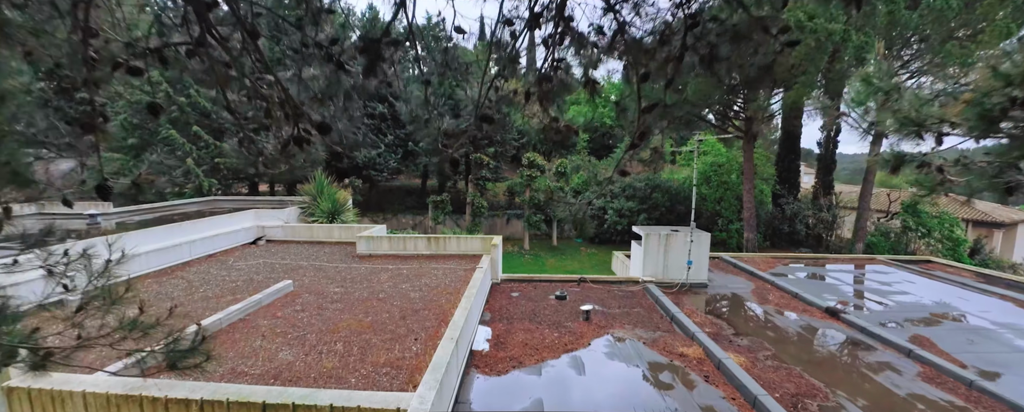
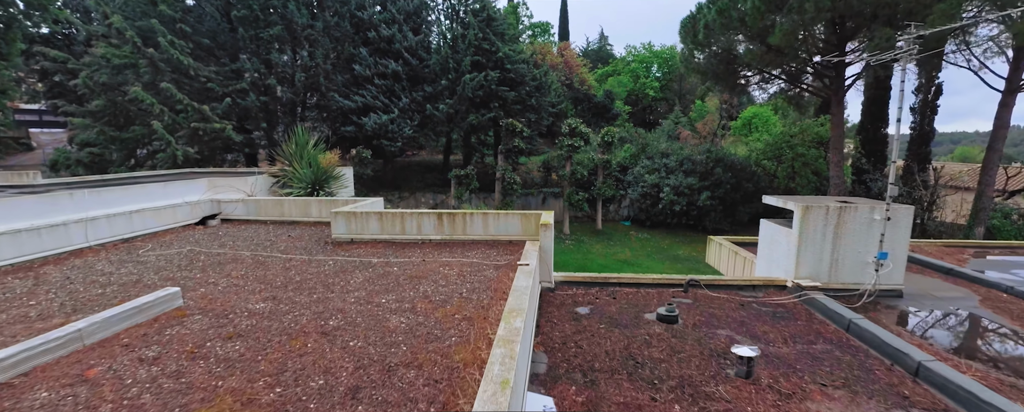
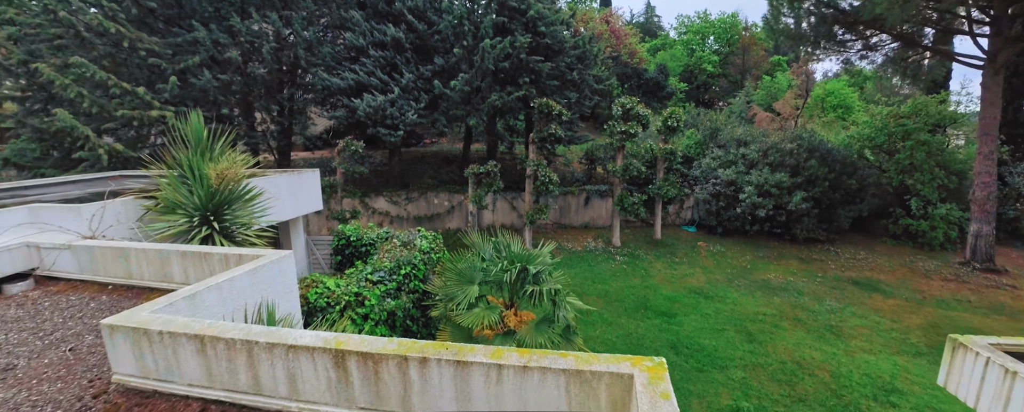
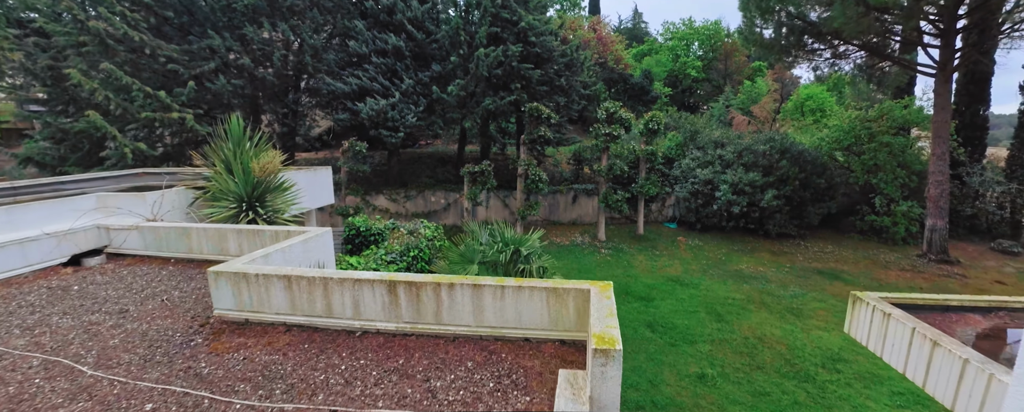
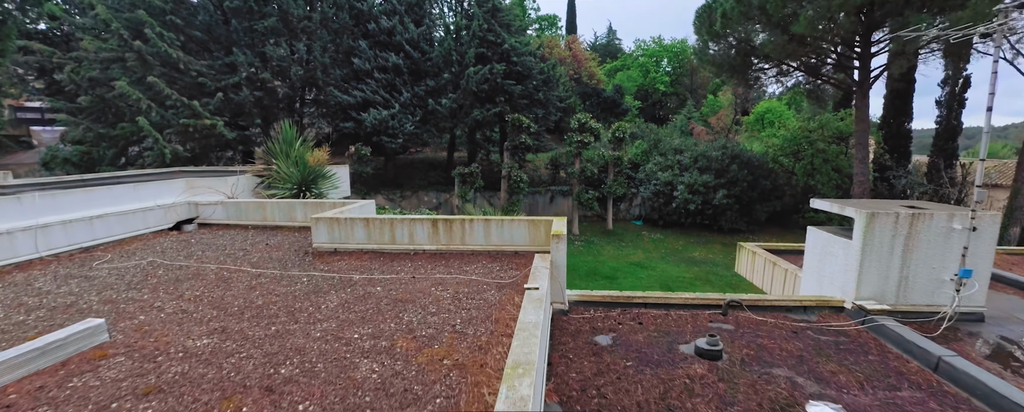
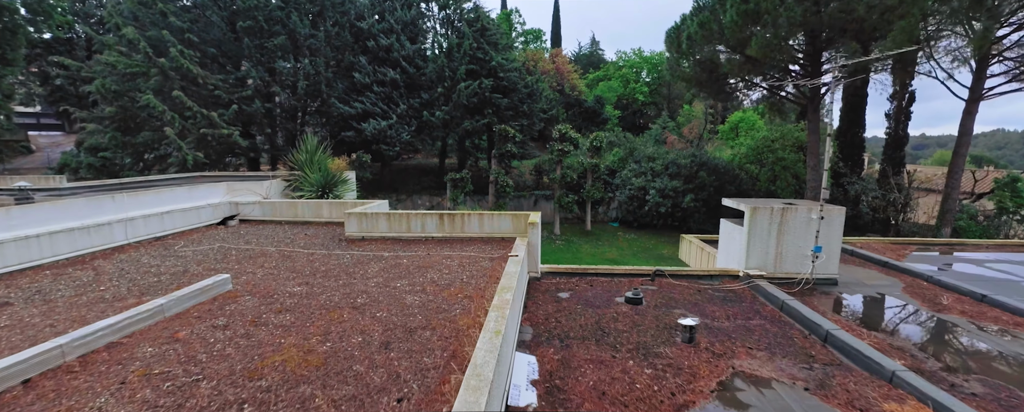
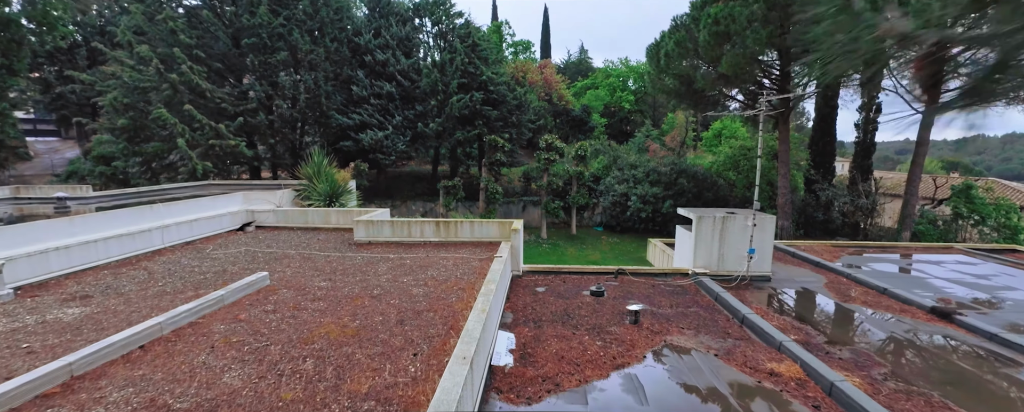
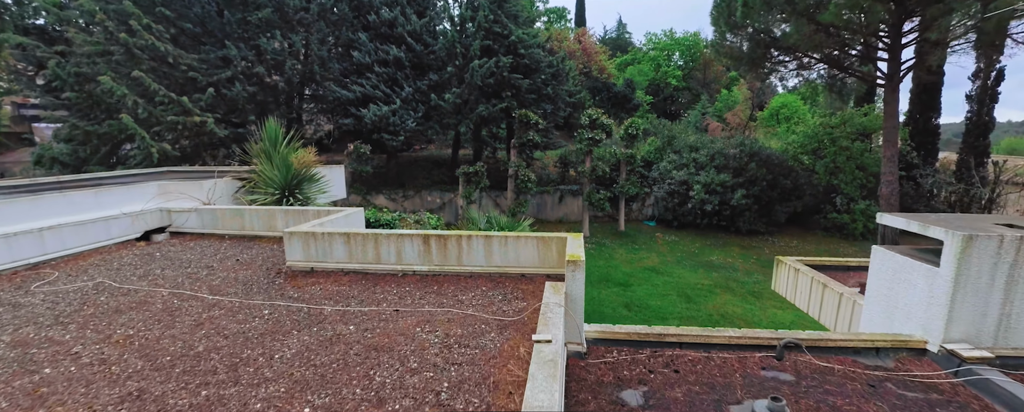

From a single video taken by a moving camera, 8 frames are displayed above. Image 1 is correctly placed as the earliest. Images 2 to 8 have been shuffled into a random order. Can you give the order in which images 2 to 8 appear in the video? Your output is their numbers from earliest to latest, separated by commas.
7, 6, 2, 5, 8, 4, 3
